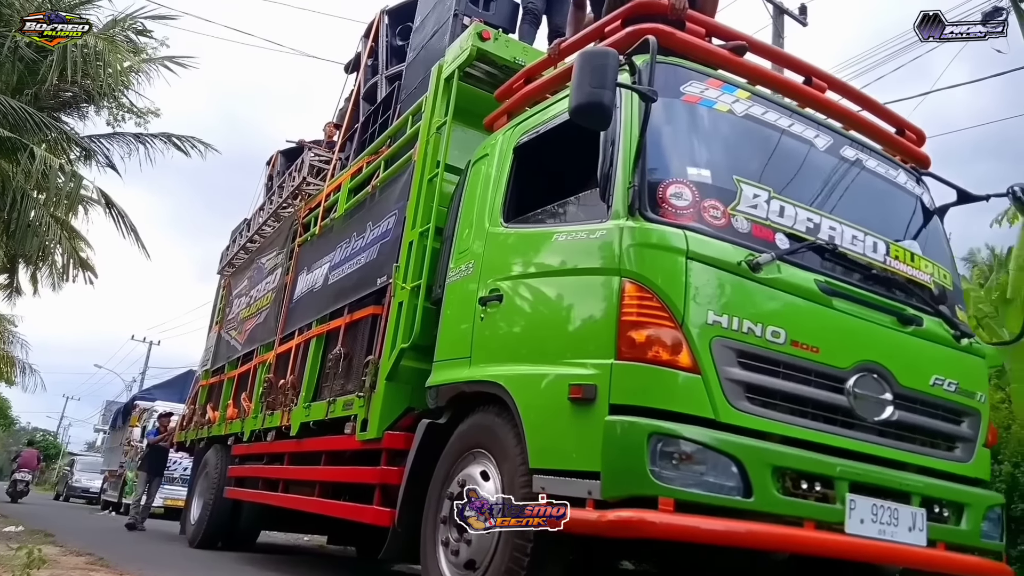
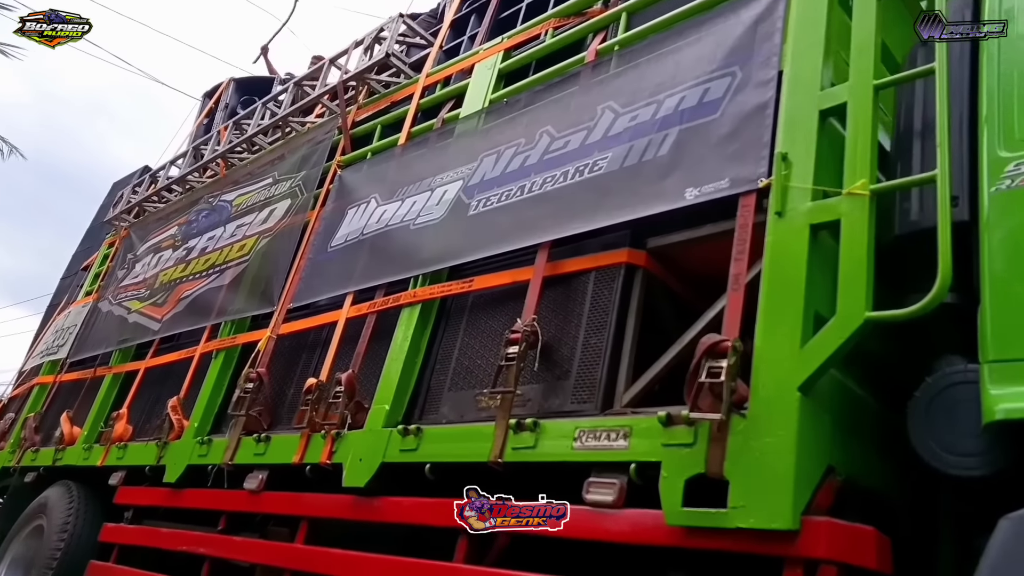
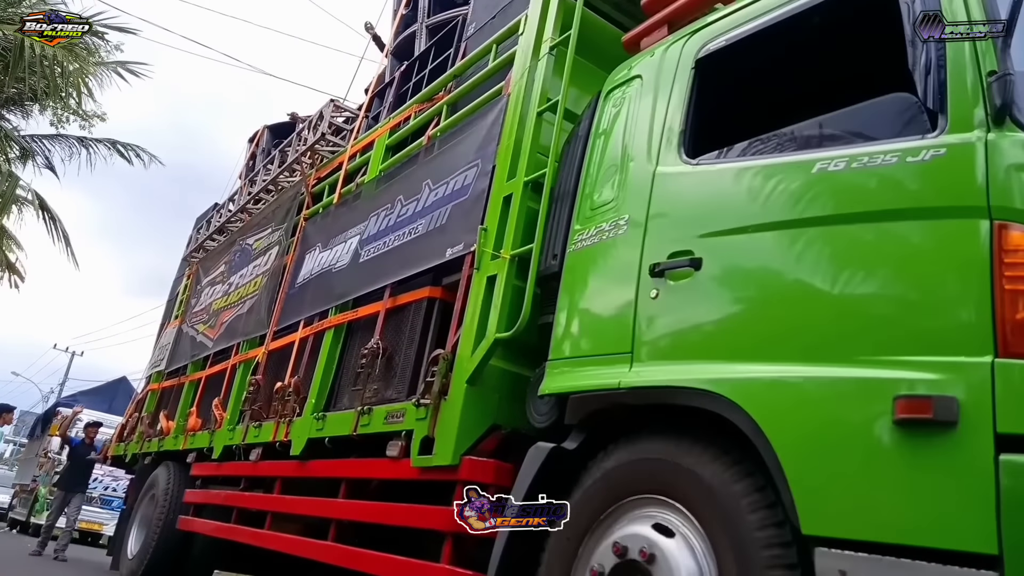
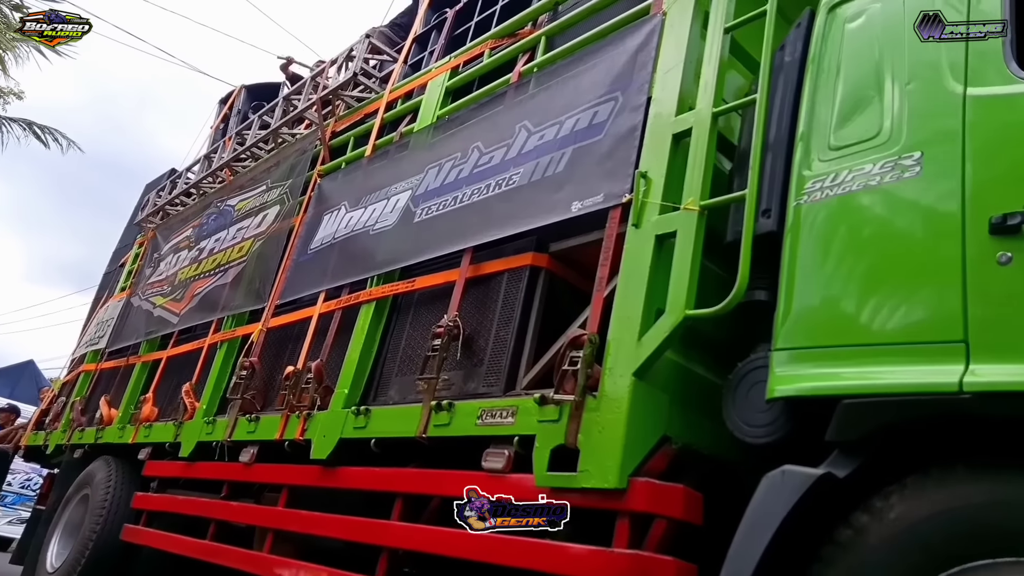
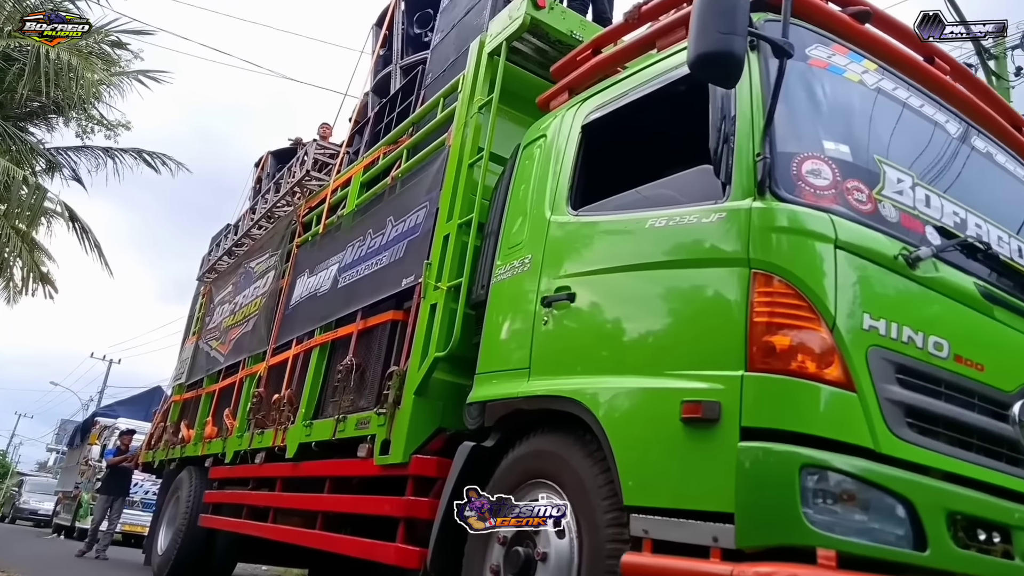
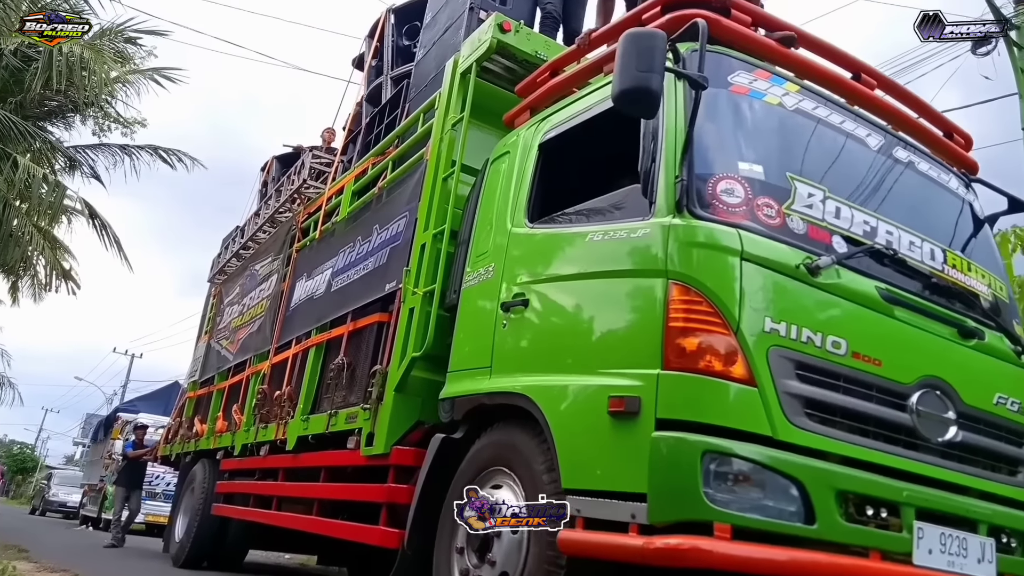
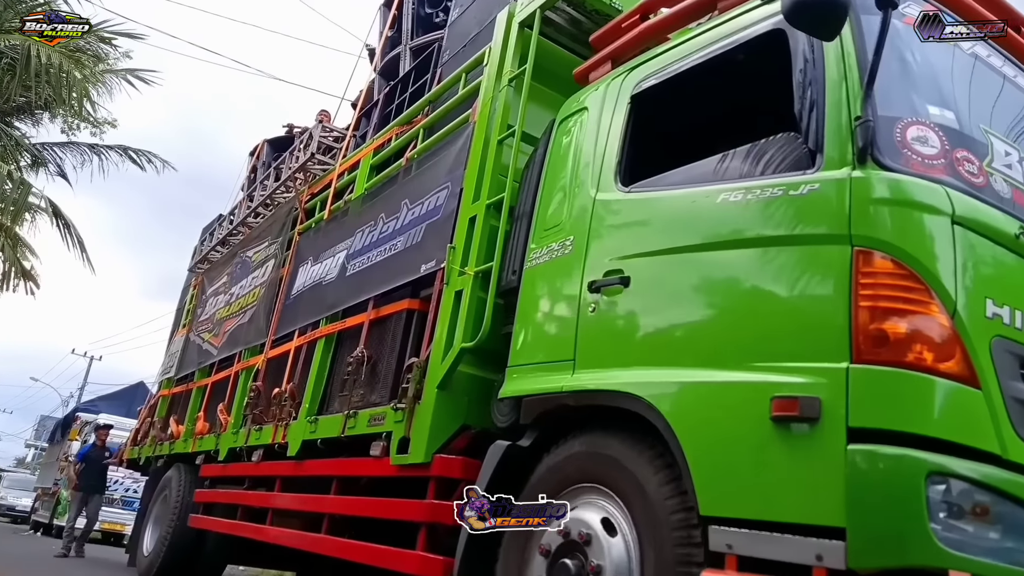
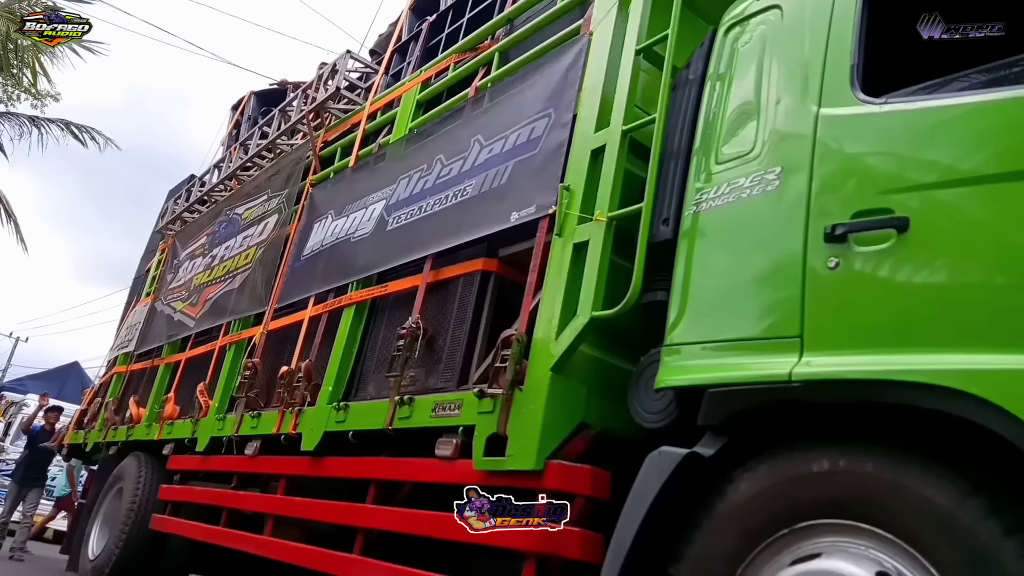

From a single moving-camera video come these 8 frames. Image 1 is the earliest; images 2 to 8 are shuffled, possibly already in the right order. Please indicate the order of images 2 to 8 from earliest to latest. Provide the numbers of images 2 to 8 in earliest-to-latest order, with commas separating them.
6, 5, 7, 3, 8, 4, 2
